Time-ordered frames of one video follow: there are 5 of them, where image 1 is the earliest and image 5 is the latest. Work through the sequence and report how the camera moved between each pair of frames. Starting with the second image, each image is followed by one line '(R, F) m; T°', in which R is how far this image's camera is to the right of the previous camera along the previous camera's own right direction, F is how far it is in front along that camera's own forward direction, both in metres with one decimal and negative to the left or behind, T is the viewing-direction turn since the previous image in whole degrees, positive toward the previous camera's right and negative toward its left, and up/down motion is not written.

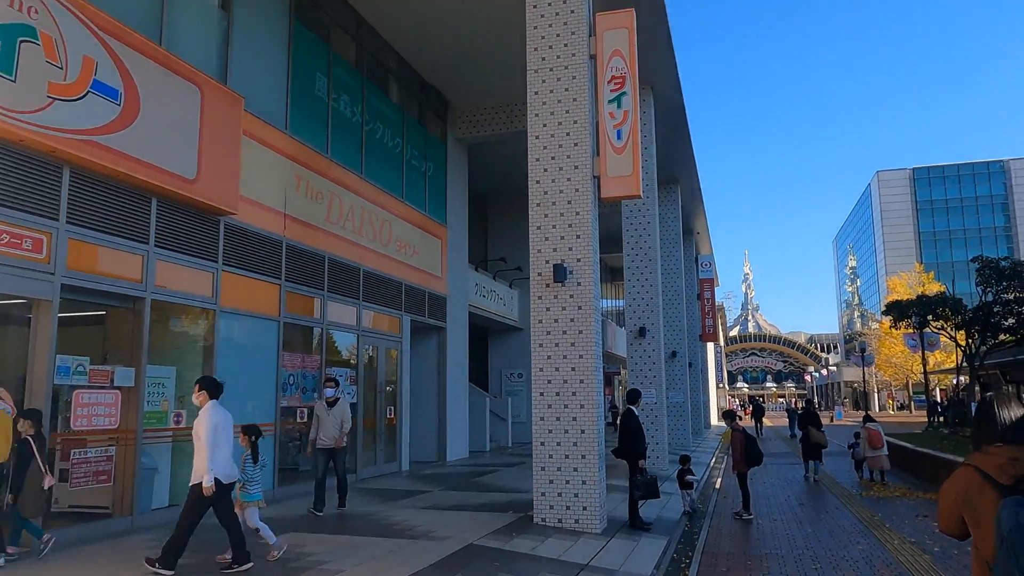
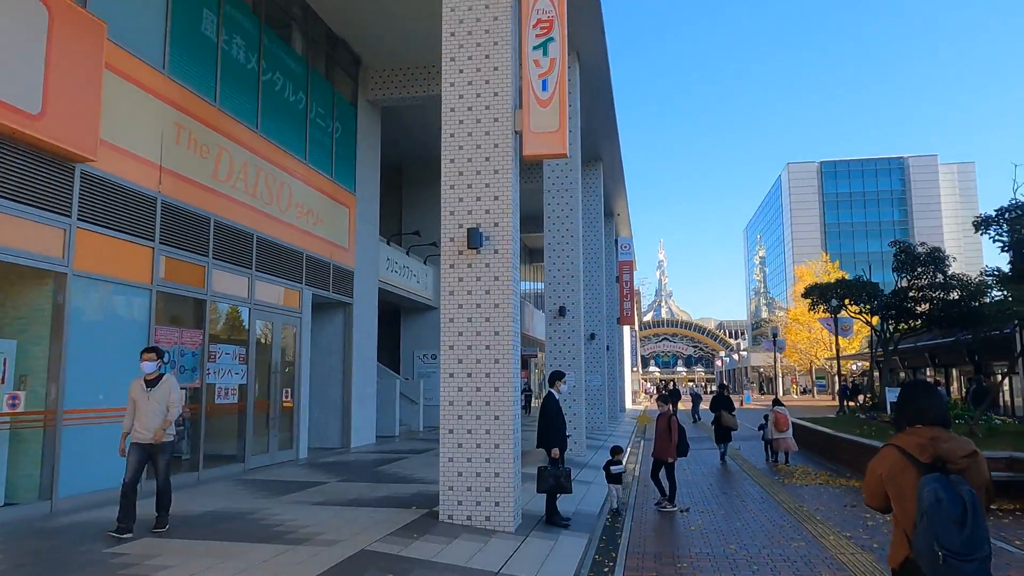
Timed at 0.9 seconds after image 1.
(+0.1, +1.1) m; +6°
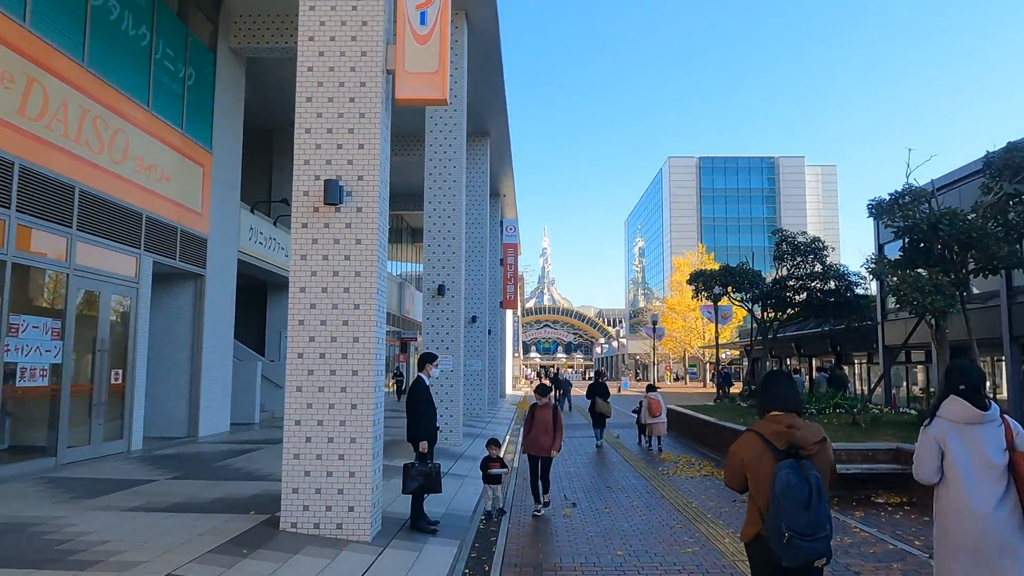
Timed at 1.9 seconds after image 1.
(+0.2, +1.2) m; +9°
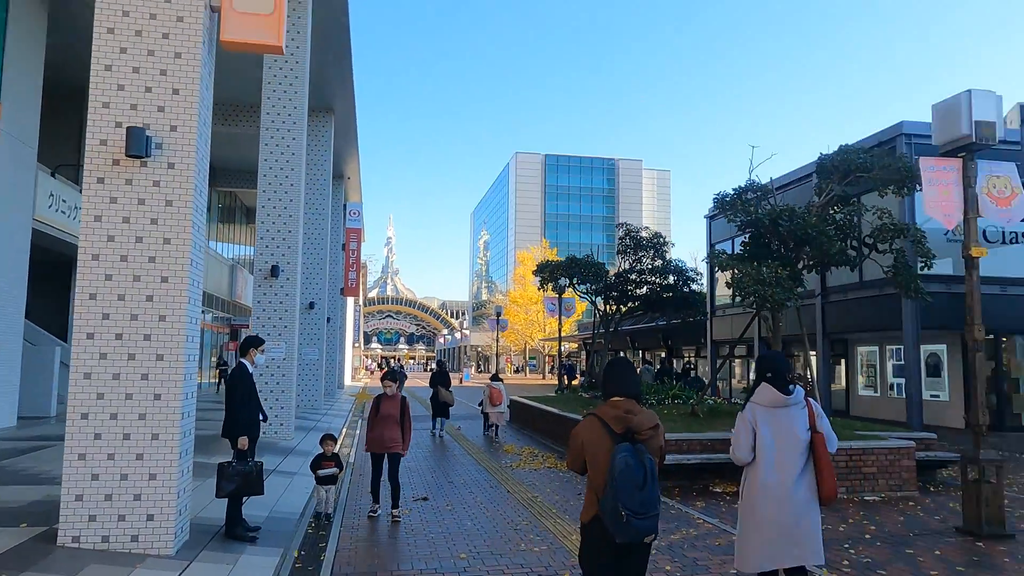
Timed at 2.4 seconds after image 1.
(0.0, +0.6) m; +12°
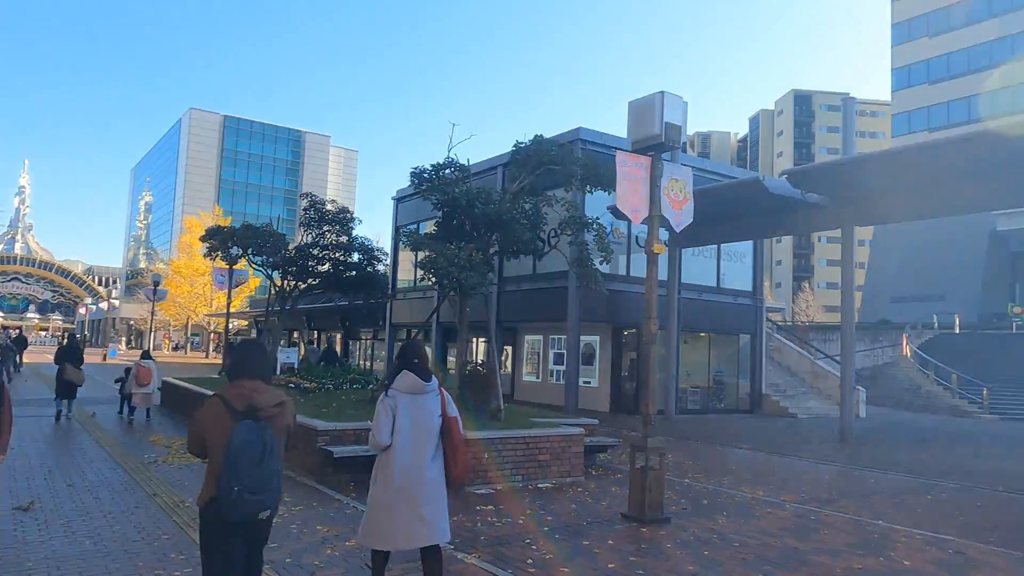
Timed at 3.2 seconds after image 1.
(+0.1, +0.9) m; +24°
